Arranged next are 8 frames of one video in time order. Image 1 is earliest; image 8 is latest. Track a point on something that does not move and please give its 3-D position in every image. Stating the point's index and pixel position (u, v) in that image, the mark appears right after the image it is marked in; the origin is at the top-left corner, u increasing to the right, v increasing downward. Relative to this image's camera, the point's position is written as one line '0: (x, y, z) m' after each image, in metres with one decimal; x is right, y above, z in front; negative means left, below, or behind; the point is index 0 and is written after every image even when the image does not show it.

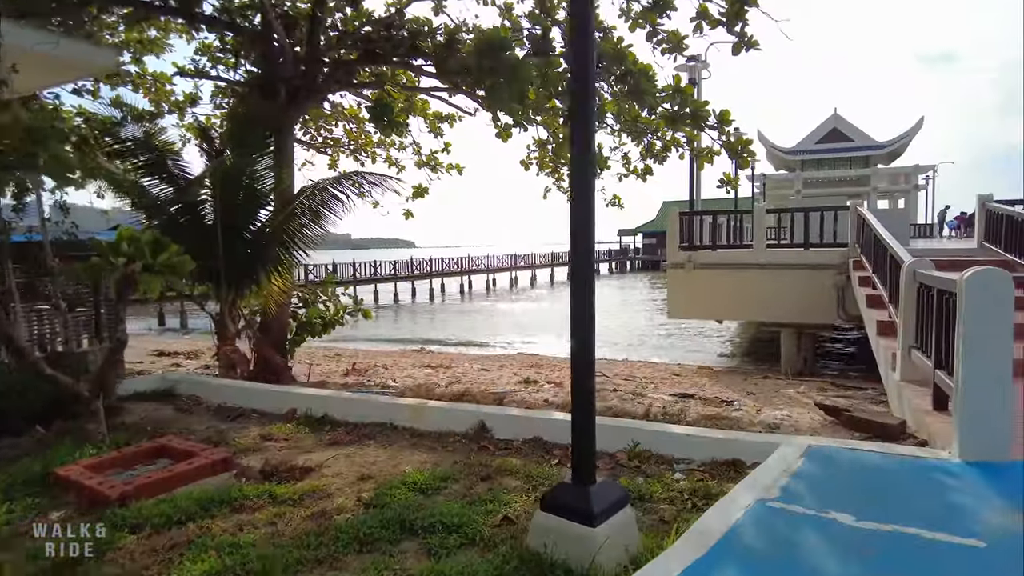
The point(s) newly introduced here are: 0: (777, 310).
0: (+4.5, -0.4, +11.3) m
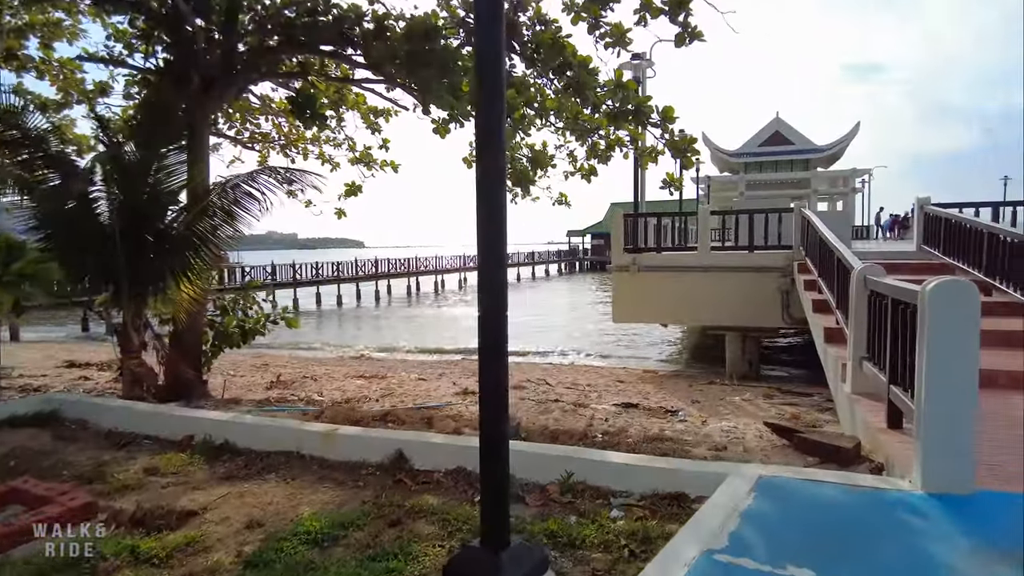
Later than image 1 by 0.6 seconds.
0: (+3.5, -0.4, +11.1) m
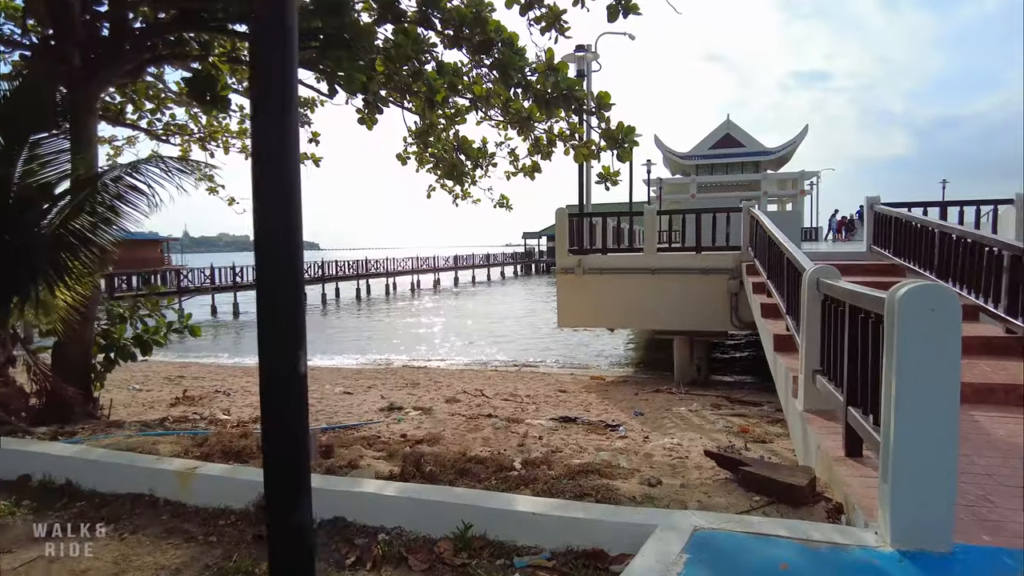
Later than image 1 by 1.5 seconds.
0: (+2.5, -0.5, +10.6) m
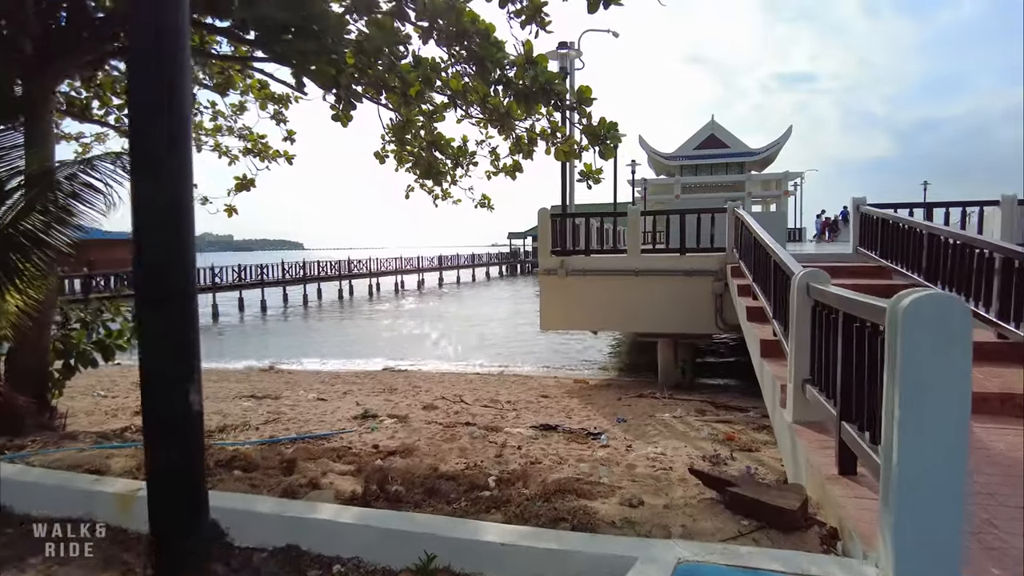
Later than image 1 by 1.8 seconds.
0: (+2.2, -0.5, +10.4) m
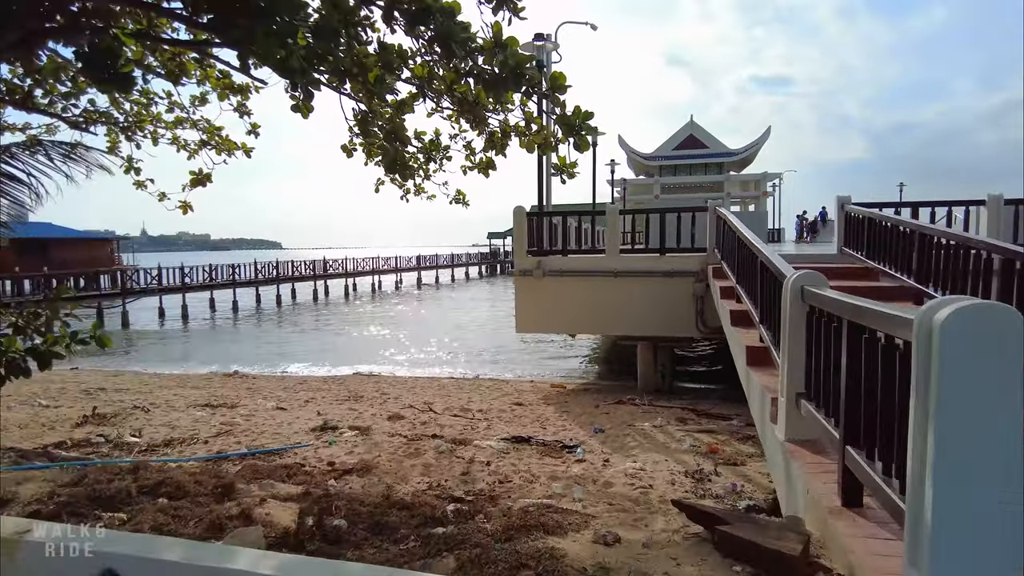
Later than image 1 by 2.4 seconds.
0: (+1.8, -0.5, +10.0) m
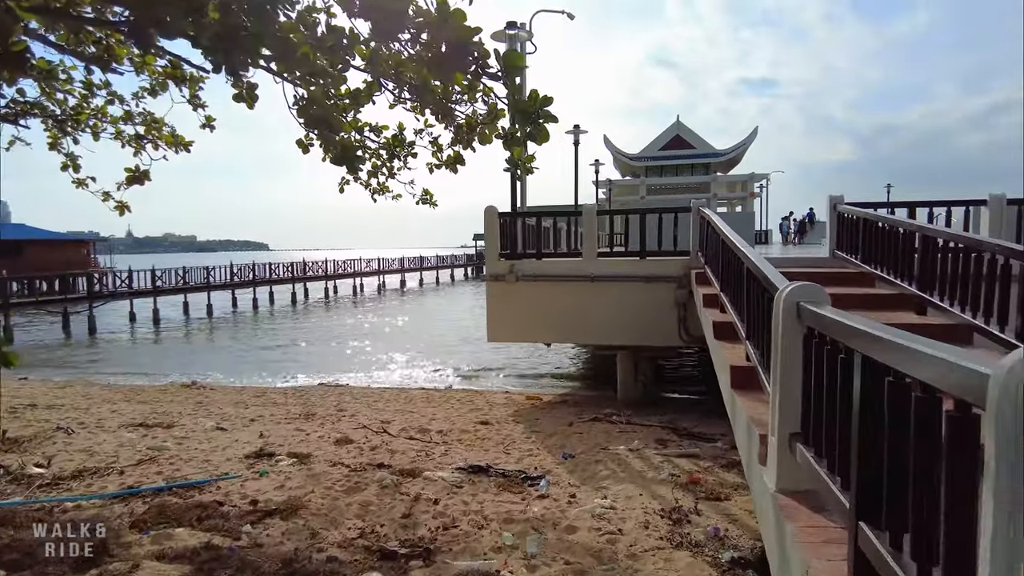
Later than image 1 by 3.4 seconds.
0: (+1.4, -0.6, +9.3) m
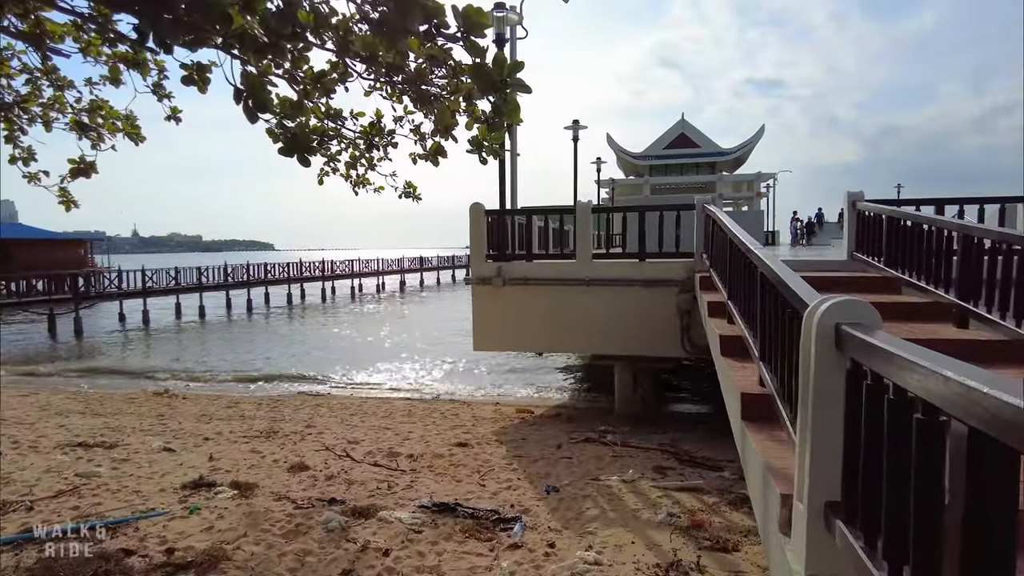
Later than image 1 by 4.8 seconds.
0: (+1.2, -0.7, +8.5) m
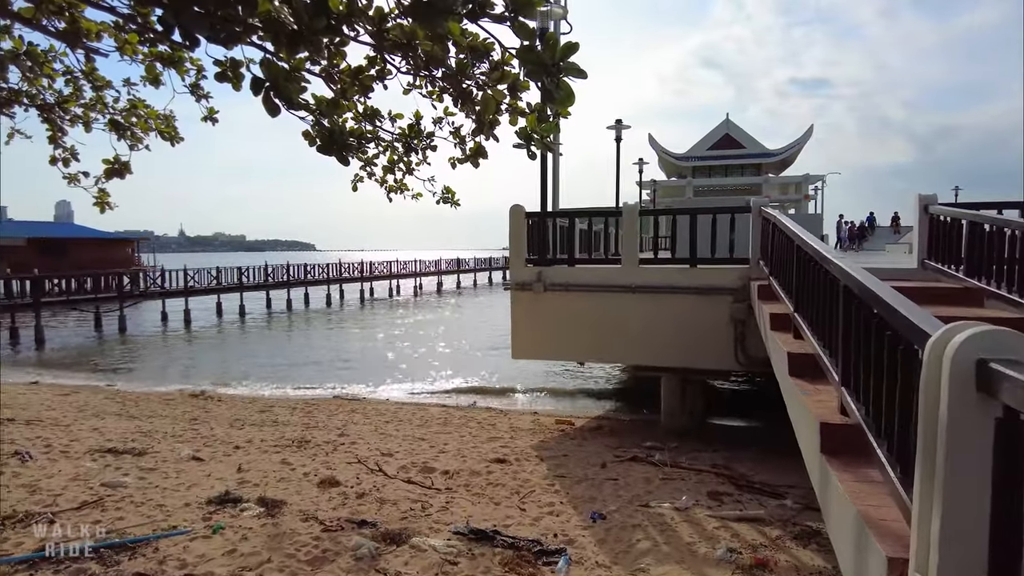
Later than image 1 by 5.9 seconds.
0: (+1.7, -0.8, +8.1) m
